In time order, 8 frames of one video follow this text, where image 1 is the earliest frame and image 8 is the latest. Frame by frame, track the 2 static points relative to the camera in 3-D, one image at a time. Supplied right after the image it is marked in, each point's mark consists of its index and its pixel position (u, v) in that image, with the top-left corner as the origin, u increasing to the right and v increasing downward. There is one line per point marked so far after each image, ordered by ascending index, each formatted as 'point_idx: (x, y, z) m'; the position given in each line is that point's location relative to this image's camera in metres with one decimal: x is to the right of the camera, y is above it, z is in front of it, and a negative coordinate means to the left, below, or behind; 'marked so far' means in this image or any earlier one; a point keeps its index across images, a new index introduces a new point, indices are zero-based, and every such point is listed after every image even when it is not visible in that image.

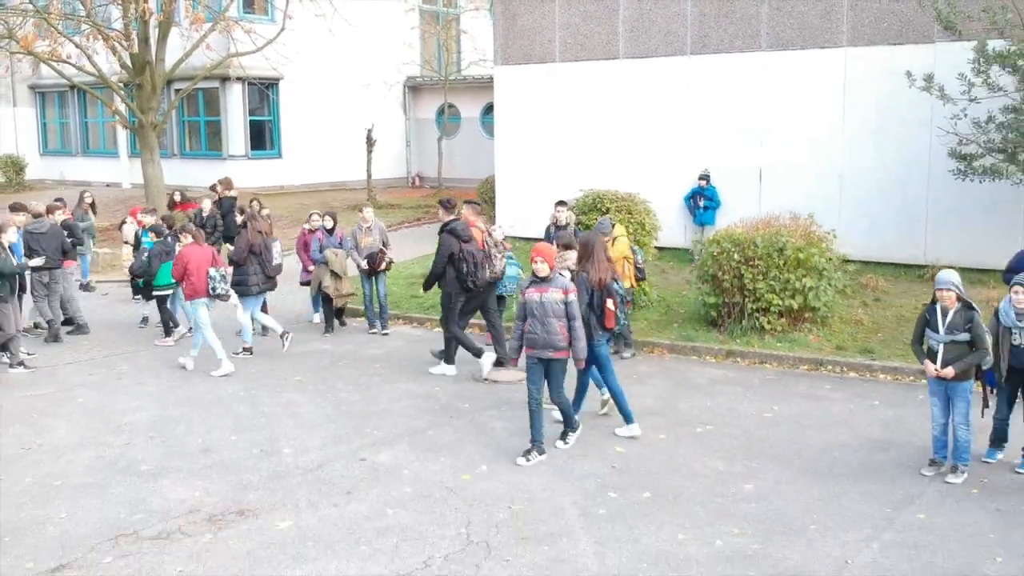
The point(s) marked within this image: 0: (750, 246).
0: (+2.2, +0.4, +9.8) m
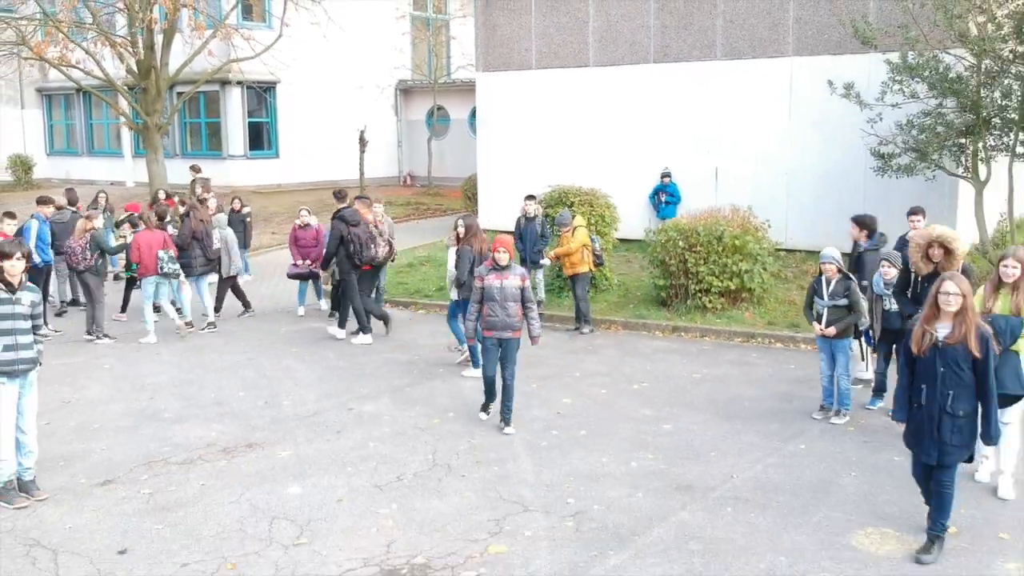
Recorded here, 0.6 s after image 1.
0: (+1.9, +0.6, +11.1) m
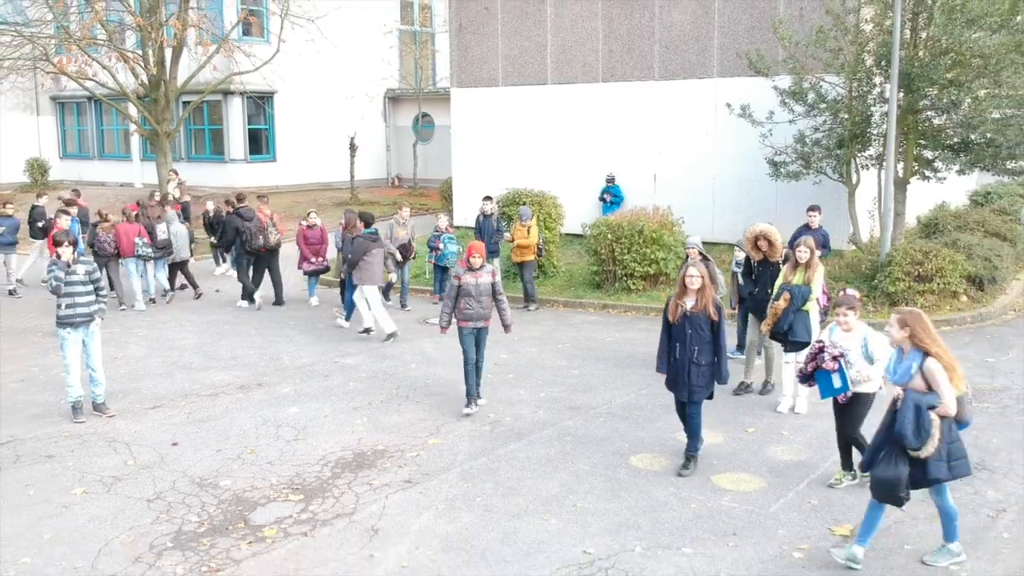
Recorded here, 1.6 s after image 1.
0: (+1.4, +0.8, +13.4) m
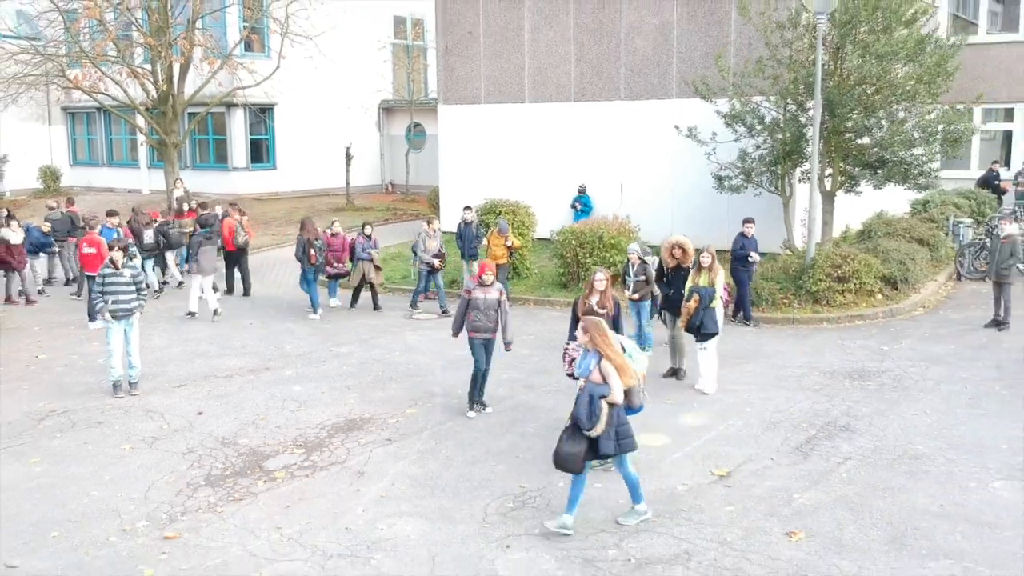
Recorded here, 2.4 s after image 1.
0: (+1.0, +0.8, +15.2) m
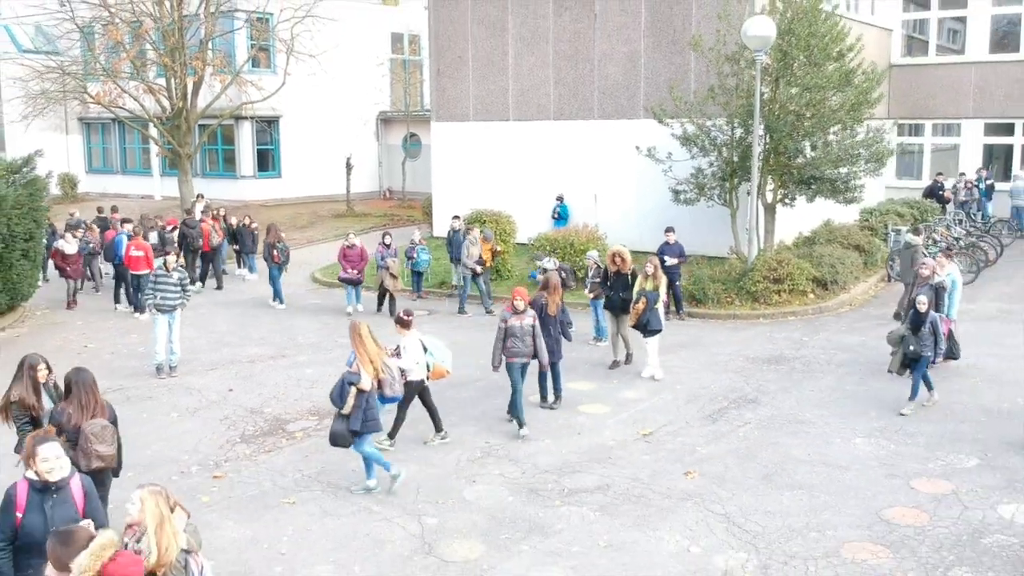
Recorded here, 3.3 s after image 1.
0: (+0.7, +0.8, +17.3) m
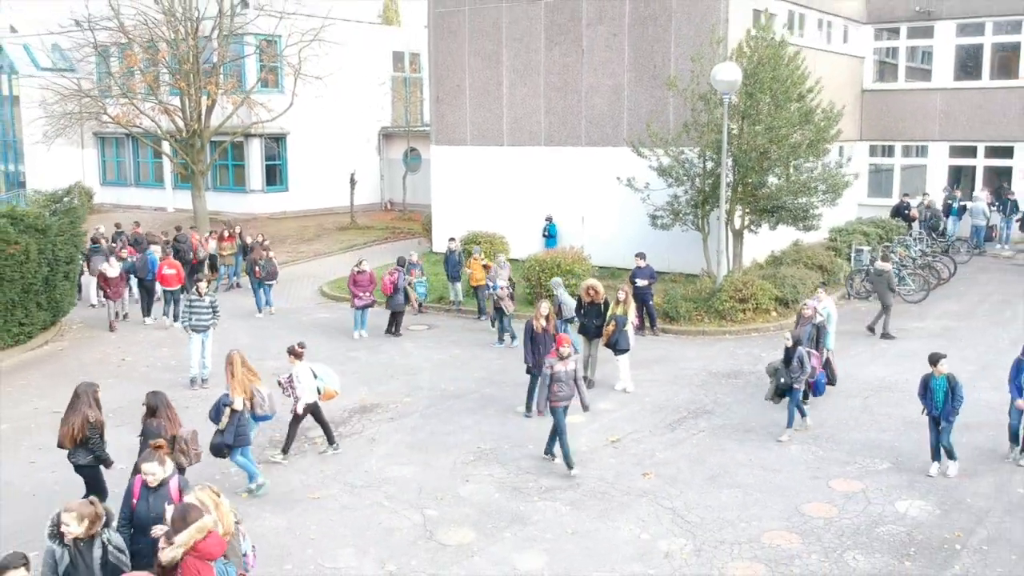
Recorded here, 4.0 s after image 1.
0: (+0.6, +0.5, +19.0) m
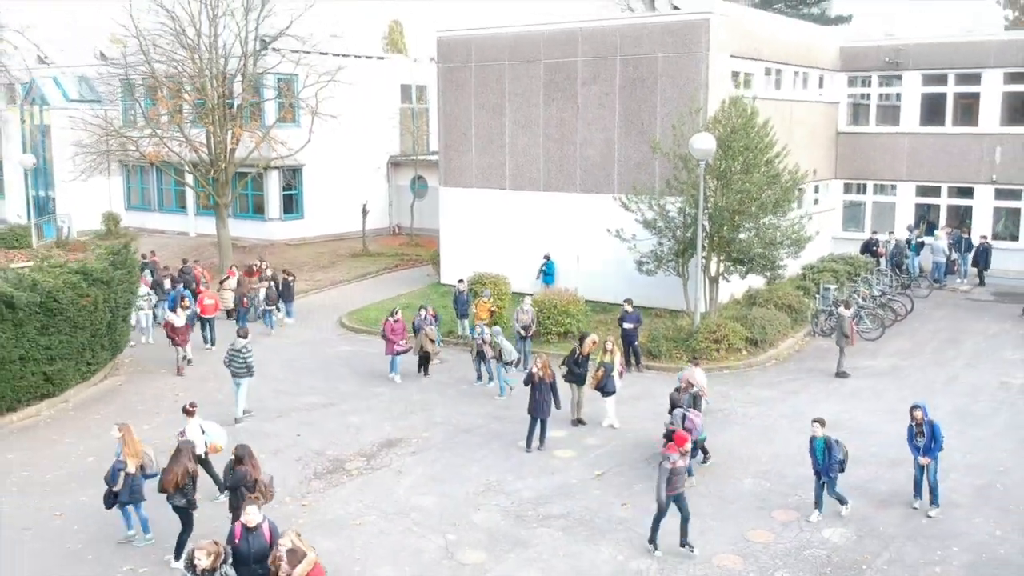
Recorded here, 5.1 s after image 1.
0: (+0.6, -0.3, +21.4) m
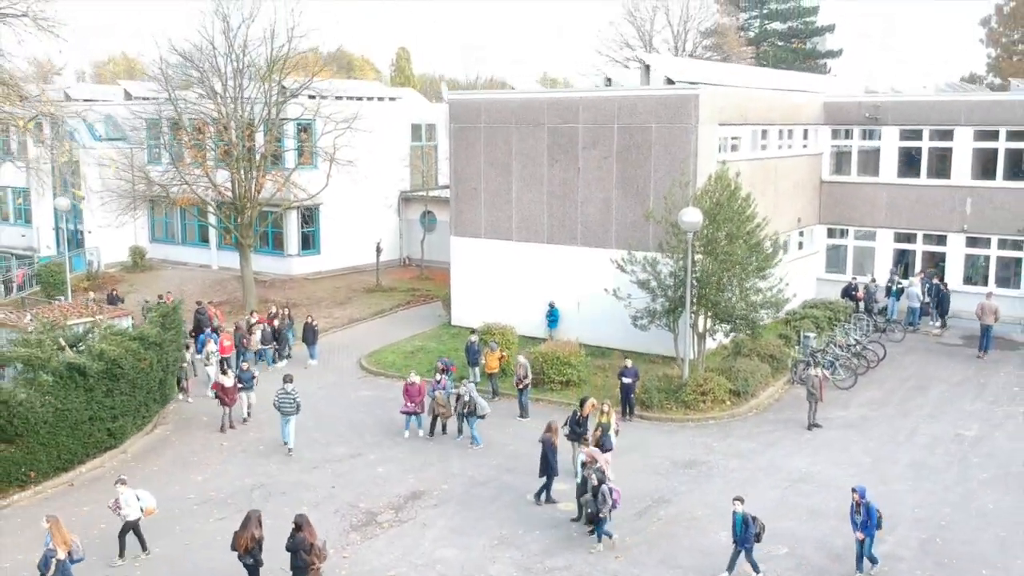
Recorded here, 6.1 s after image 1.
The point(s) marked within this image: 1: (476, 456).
0: (+0.8, -1.5, +23.6) m
1: (-0.7, -3.2, +19.5) m
